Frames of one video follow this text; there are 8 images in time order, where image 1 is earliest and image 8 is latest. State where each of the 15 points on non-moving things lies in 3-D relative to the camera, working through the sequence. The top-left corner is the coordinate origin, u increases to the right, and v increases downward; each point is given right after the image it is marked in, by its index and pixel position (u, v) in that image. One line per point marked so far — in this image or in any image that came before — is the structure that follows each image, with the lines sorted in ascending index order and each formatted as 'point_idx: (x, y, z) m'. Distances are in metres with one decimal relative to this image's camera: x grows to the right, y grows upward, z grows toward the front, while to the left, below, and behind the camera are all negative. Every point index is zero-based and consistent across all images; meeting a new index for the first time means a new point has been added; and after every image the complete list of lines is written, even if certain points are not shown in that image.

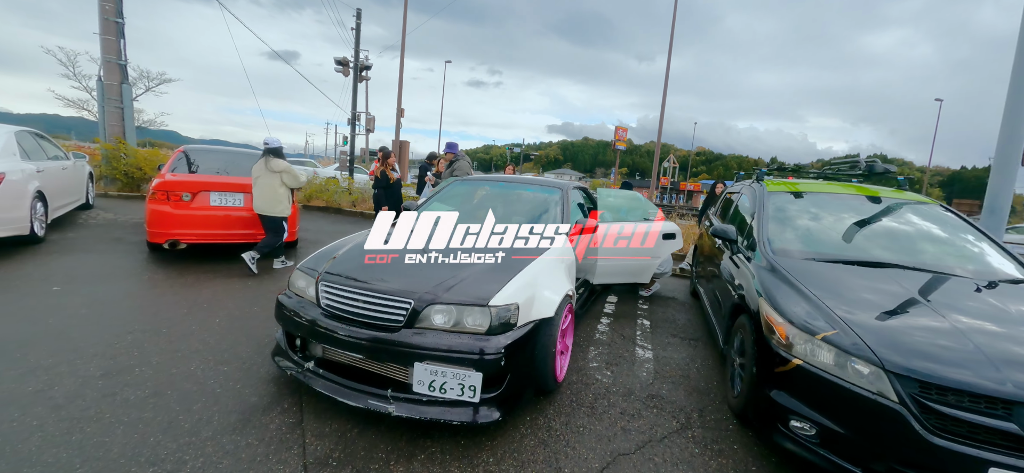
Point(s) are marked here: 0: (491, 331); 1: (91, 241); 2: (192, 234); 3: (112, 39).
0: (-0.1, -0.5, +2.1) m
1: (-5.4, 0.0, +5.0) m
2: (-3.6, 0.0, +4.4) m
3: (-7.7, +3.8, +7.7) m
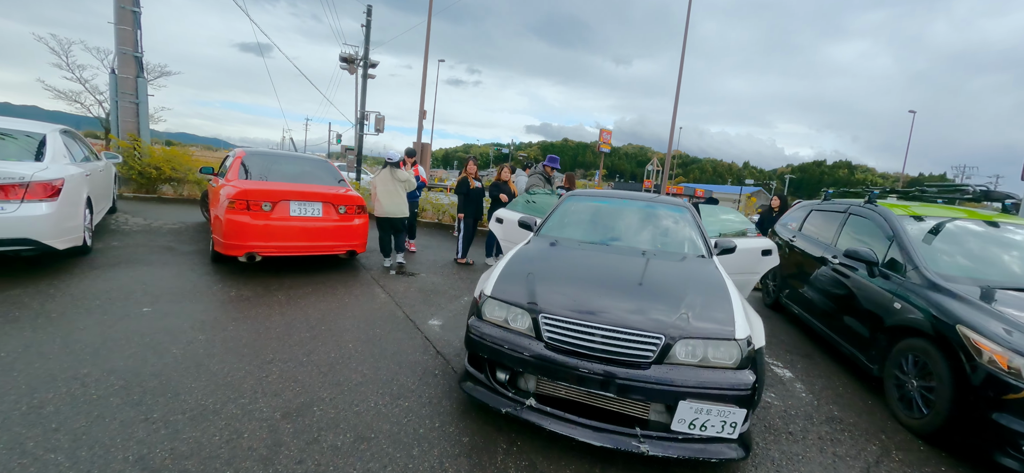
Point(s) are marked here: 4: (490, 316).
0: (+1.2, -0.7, +2.0) m
1: (-4.3, -0.1, +4.6) m
2: (-2.5, -0.1, +4.1) m
3: (-6.9, +3.7, +7.0) m
4: (-0.1, -0.5, +2.3) m
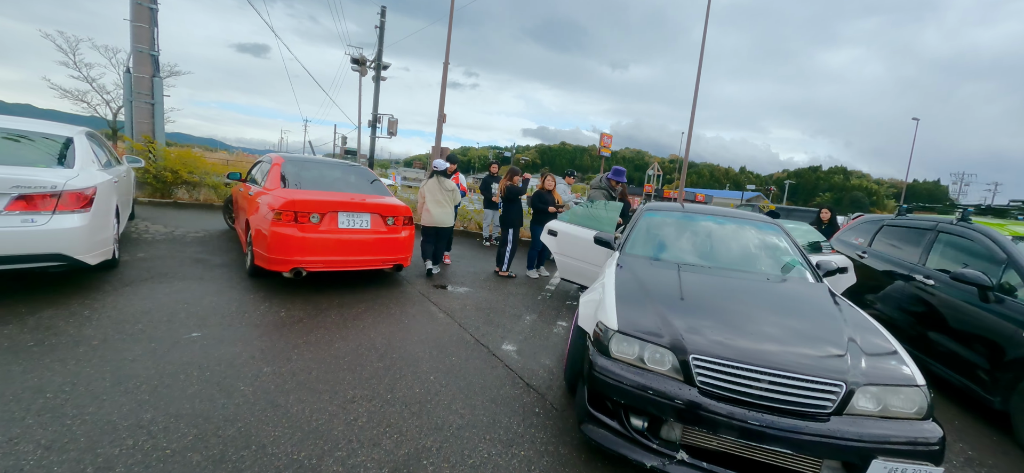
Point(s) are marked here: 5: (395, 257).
0: (+1.8, -0.8, +1.7) m
1: (-3.7, -0.3, +4.2) m
2: (-1.8, -0.3, +3.8) m
3: (-6.2, +3.5, +6.7) m
4: (+0.6, -0.6, +2.1) m
5: (-1.2, -0.2, +4.2) m
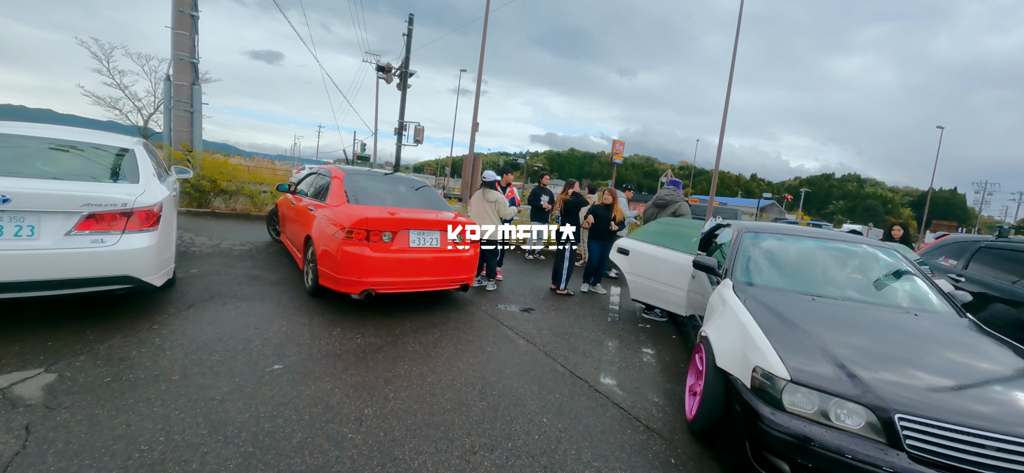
0: (+2.6, -1.0, +1.5) m
1: (-2.9, -0.4, +4.0) m
2: (-1.1, -0.4, +3.5) m
3: (-5.4, +3.4, +6.6) m
4: (+1.3, -0.8, +1.8) m
5: (-0.5, -0.4, +4.0) m
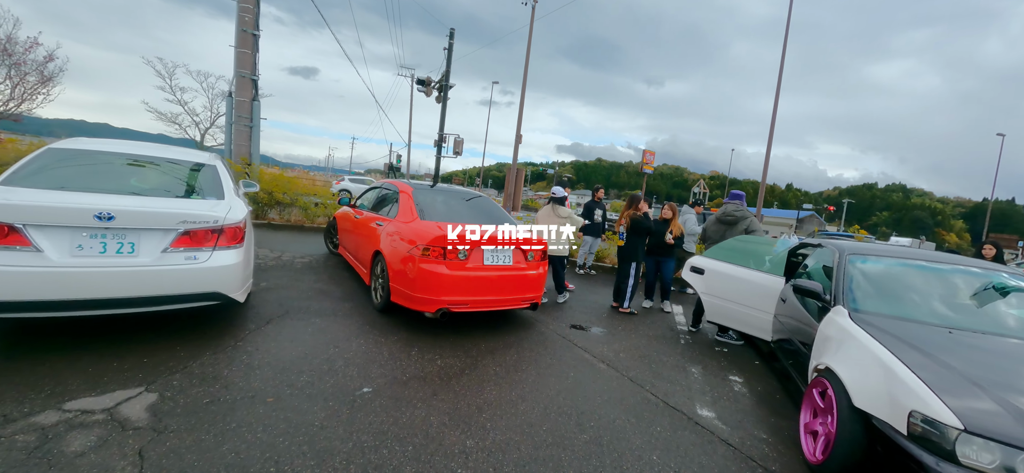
0: (+3.1, -1.1, +1.1) m
1: (-2.2, -0.6, +4.0) m
2: (-0.4, -0.6, +3.4) m
3: (-4.6, +3.2, +6.8) m
4: (+1.9, -0.9, +1.6) m
5: (+0.2, -0.6, +3.9) m
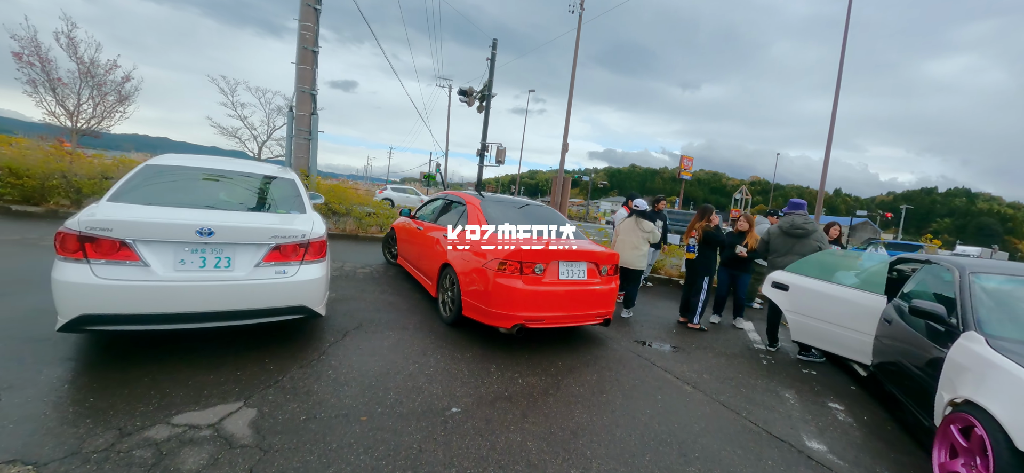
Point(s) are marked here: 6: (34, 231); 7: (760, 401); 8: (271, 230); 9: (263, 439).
0: (+3.6, -1.1, +0.8) m
1: (-1.5, -0.7, +4.0) m
2: (+0.2, -0.7, +3.3) m
3: (-3.6, +3.0, +7.0) m
4: (+2.4, -1.0, +1.3) m
5: (+0.9, -0.7, +3.7) m
6: (-6.5, +0.1, +5.4) m
7: (+1.9, -1.3, +3.1) m
8: (-1.7, 0.0, +2.7) m
9: (-1.3, -1.1, +2.0) m
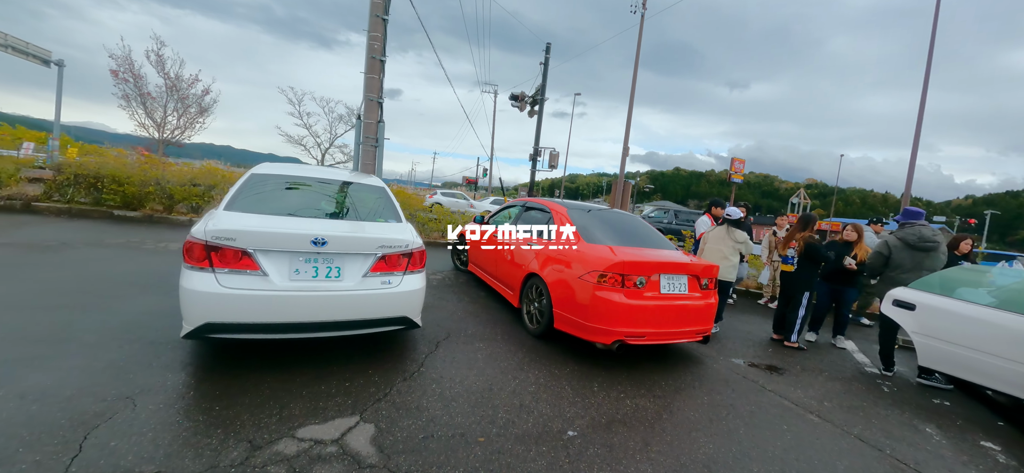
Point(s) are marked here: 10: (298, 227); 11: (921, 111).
0: (+4.1, -1.2, +0.3) m
1: (-0.7, -0.8, +4.0) m
2: (+1.0, -0.8, +3.1) m
3: (-2.5, +2.9, +7.2) m
4: (+3.0, -1.1, +0.9) m
5: (+1.7, -0.8, +3.4) m
6: (-5.5, 0.0, +5.8) m
7: (+2.7, -1.4, +2.7) m
8: (-0.9, 0.0, +2.7) m
9: (-0.6, -1.1, +2.0) m
10: (-1.4, +0.1, +2.6) m
11: (+11.7, +3.6, +11.2) m
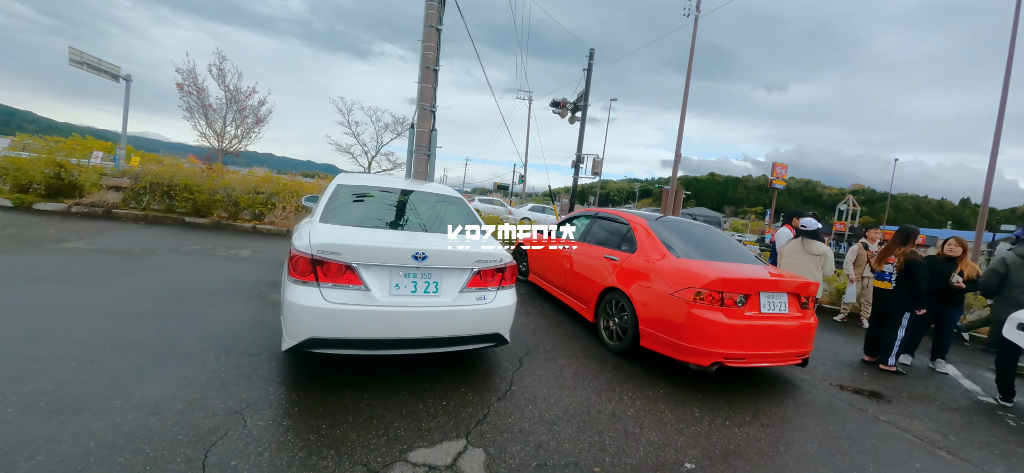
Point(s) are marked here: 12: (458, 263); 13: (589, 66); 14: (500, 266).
0: (+4.6, -1.3, -0.1) m
1: (+0.1, -0.9, +3.9) m
2: (+1.7, -0.9, +2.9) m
3: (-1.5, +2.8, +7.3) m
4: (+3.5, -1.2, +0.6) m
5: (+2.4, -0.9, +3.2) m
6: (-4.7, -0.1, +6.0) m
7: (+3.3, -1.5, +2.4) m
8: (-0.3, -0.1, +2.6) m
9: (0.0, -1.2, +1.9) m
10: (-0.8, 0.0, +2.6) m
11: (+12.9, +3.3, +10.4) m
12: (-0.4, -0.2, +2.6) m
13: (+2.2, +5.0, +11.5) m
14: (-0.1, -0.2, +2.8) m
